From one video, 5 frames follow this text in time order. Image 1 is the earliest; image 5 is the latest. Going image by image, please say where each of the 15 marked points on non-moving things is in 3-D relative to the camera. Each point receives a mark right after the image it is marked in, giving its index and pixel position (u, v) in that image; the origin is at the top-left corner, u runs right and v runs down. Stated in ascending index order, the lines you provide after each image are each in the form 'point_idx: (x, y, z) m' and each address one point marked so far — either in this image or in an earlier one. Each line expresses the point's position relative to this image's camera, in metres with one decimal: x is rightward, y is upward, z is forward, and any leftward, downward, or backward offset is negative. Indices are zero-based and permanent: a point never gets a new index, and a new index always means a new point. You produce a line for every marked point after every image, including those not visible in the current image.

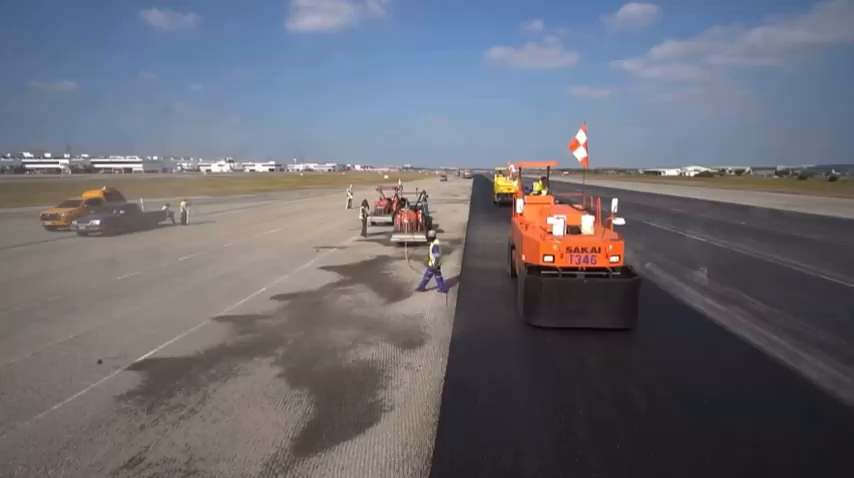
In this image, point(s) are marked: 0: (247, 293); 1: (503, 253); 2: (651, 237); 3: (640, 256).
0: (-3.7, -1.1, +11.8) m
1: (+2.1, -0.3, +17.1) m
2: (+7.7, +0.1, +19.4) m
3: (+5.8, -0.5, +15.5) m
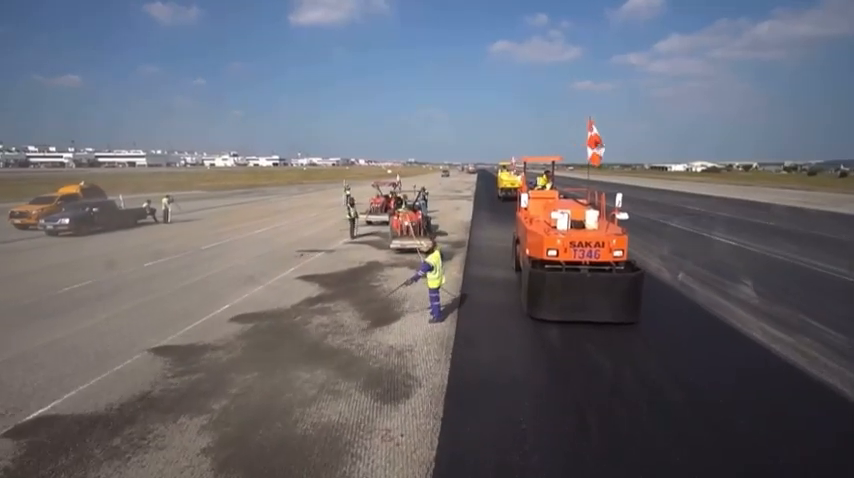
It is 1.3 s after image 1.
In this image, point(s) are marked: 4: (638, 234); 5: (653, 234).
0: (-3.9, -1.3, +9.8) m
1: (+2.1, -0.4, +15.2) m
2: (+7.6, 0.0, +17.4) m
3: (+5.7, -0.6, +13.6) m
4: (+6.8, +0.2, +19.2) m
5: (+7.5, +0.1, +18.6) m
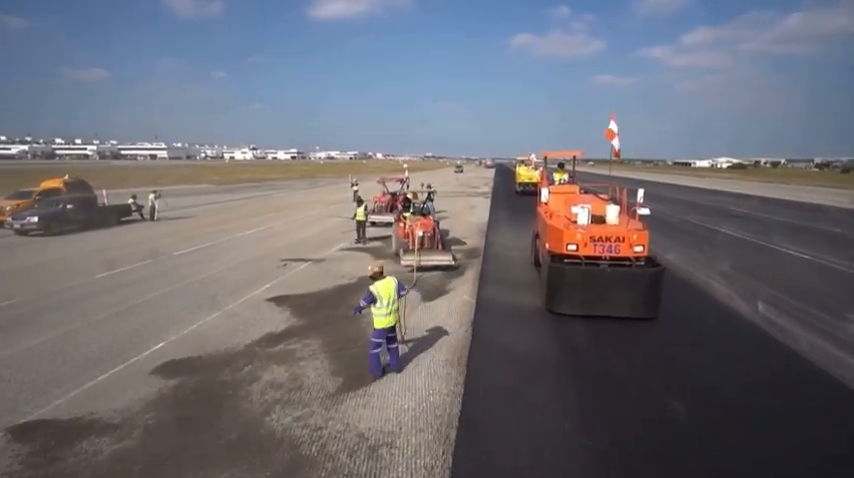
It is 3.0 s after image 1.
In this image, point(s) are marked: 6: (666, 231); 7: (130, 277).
0: (-3.9, -1.5, +7.4) m
1: (+2.2, -0.6, +12.5) m
2: (+7.8, -0.3, +14.6) m
3: (+5.8, -0.9, +10.8) m
4: (+7.1, 0.0, +16.3) m
5: (+7.8, -0.1, +15.8) m
6: (+7.6, +0.3, +18.5) m
7: (-6.9, -0.9, +13.3) m
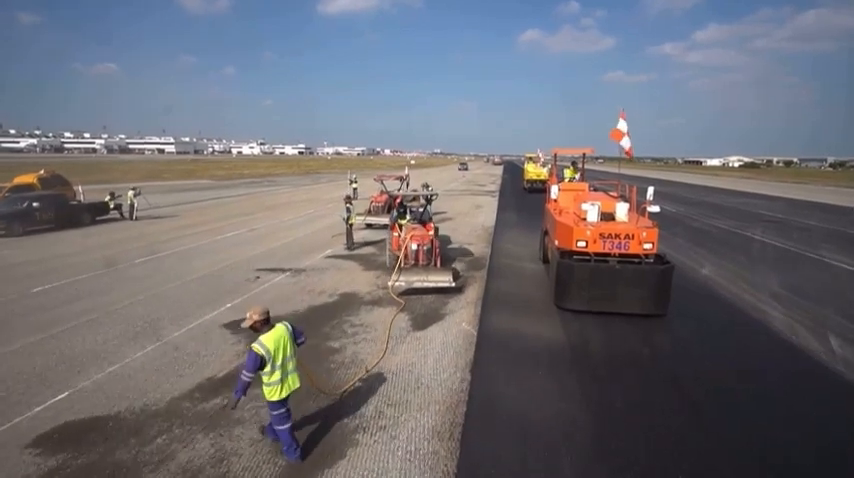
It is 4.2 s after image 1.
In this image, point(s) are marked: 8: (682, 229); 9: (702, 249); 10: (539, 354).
0: (-4.0, -1.7, +5.6) m
1: (+2.1, -0.8, +10.6) m
2: (+7.8, -0.6, +12.7) m
3: (+5.7, -1.2, +8.9) m
4: (+7.0, -0.2, +14.4) m
5: (+7.7, -0.4, +13.9) m
6: (+7.6, 0.0, +16.6) m
7: (-7.0, -1.0, +11.5) m
8: (+8.5, +0.4, +18.9) m
9: (+7.1, -0.3, +14.6) m
10: (+1.4, -1.5, +7.0) m
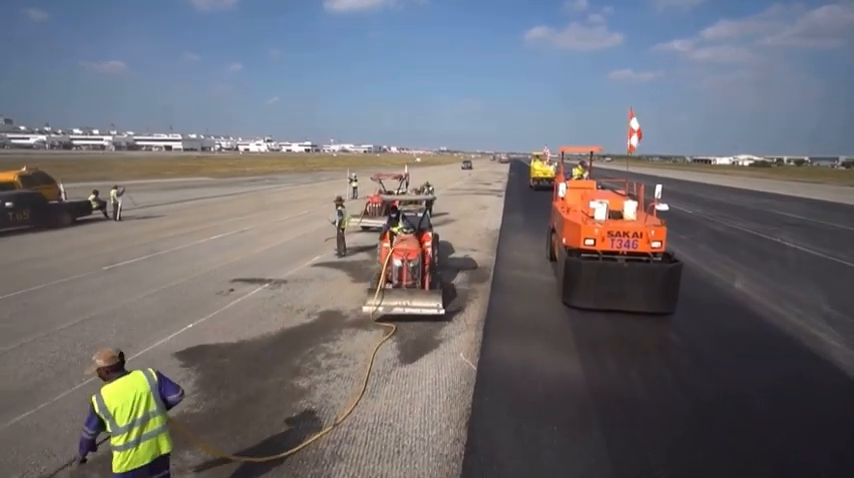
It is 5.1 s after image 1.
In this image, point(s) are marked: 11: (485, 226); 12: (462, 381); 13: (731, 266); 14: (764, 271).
0: (-4.2, -1.8, +4.3) m
1: (+2.0, -1.0, +9.3) m
2: (+7.7, -0.7, +11.3) m
3: (+5.6, -1.4, +7.5) m
4: (+7.0, -0.4, +13.0) m
5: (+7.7, -0.5, +12.5) m
6: (+7.5, -0.1, +15.2) m
7: (-7.1, -1.1, +10.3) m
8: (+8.5, +0.2, +17.4) m
9: (+7.0, -0.4, +13.2) m
10: (+1.3, -1.7, +5.7) m
11: (+2.0, +0.4, +18.7) m
12: (+0.4, -1.5, +6.1) m
13: (+6.5, -0.6, +12.2) m
14: (+7.0, -0.6, +11.8) m
